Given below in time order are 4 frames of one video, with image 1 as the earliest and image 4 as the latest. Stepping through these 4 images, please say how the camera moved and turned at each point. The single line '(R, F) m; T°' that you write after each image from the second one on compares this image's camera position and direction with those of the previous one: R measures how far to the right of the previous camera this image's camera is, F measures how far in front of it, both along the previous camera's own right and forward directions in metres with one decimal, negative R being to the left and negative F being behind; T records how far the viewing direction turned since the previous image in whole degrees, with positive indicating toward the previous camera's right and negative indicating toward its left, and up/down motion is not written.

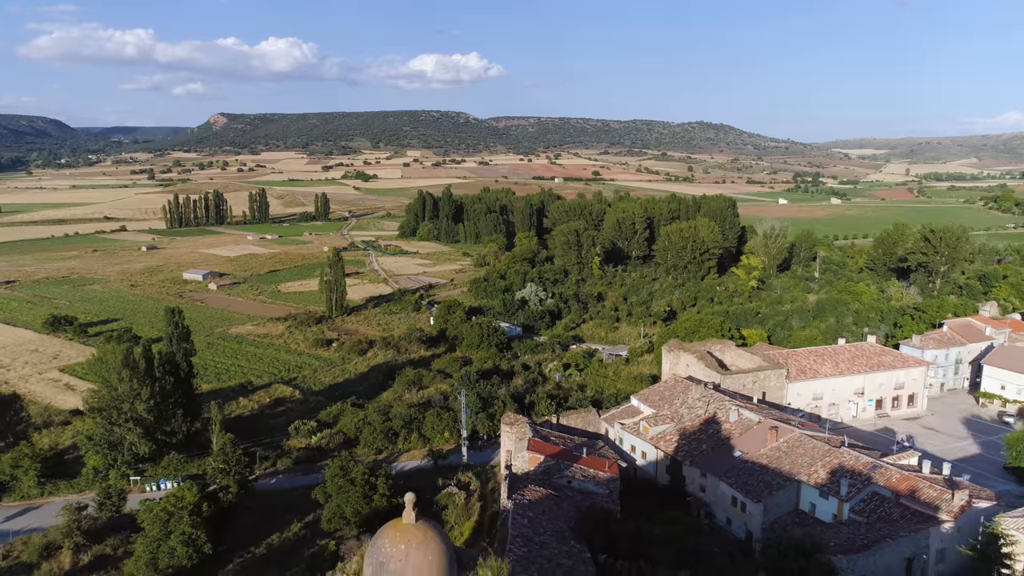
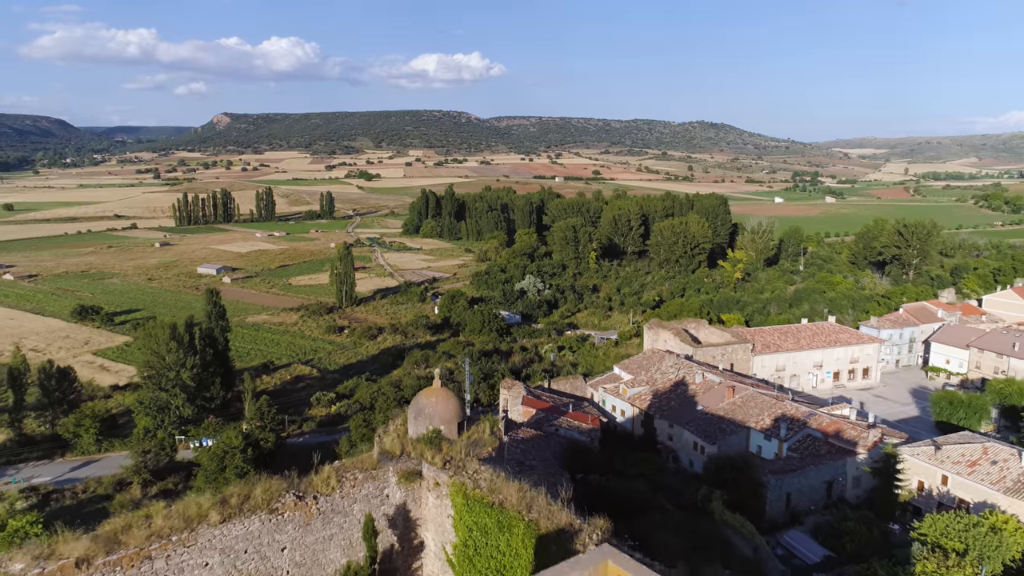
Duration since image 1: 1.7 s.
(+0.1, -3.1) m; 0°
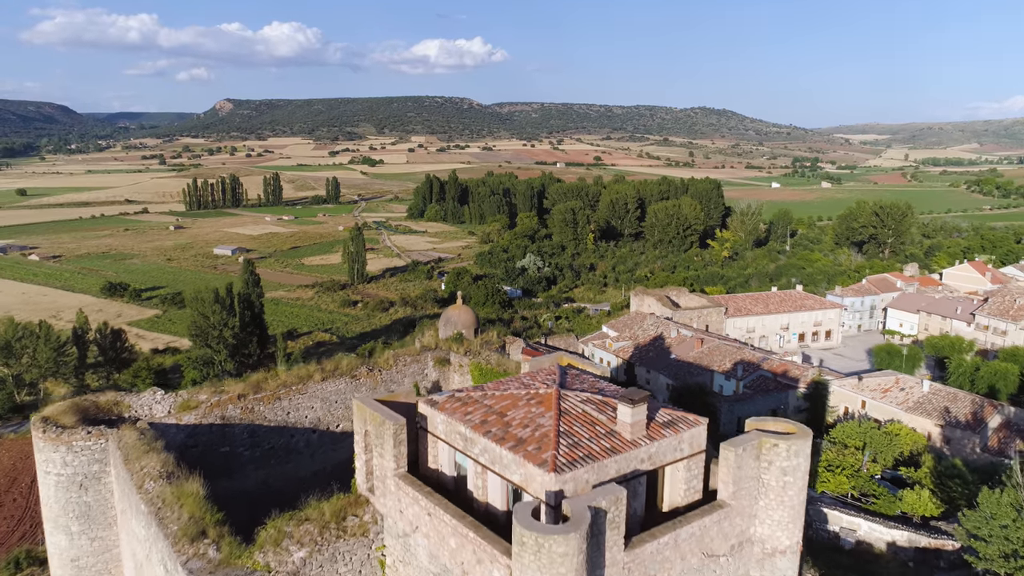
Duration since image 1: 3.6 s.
(0.0, -3.5) m; 0°
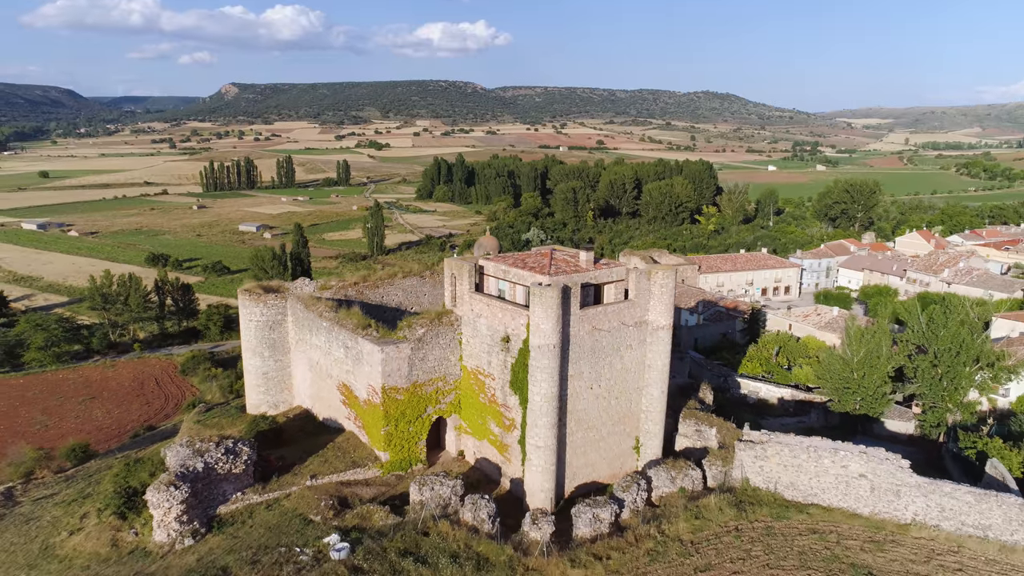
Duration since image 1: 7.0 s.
(-0.2, -5.8) m; 0°
